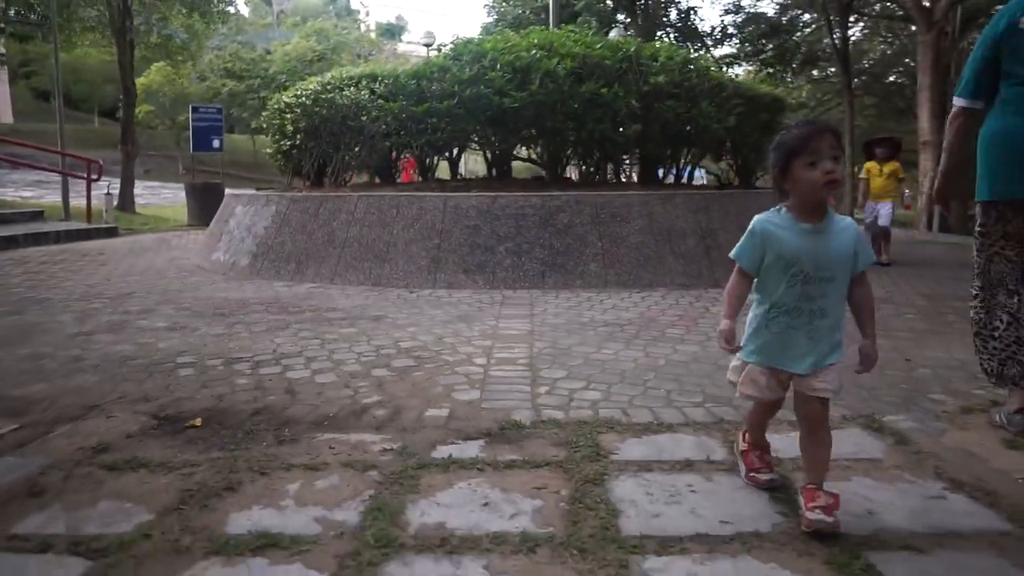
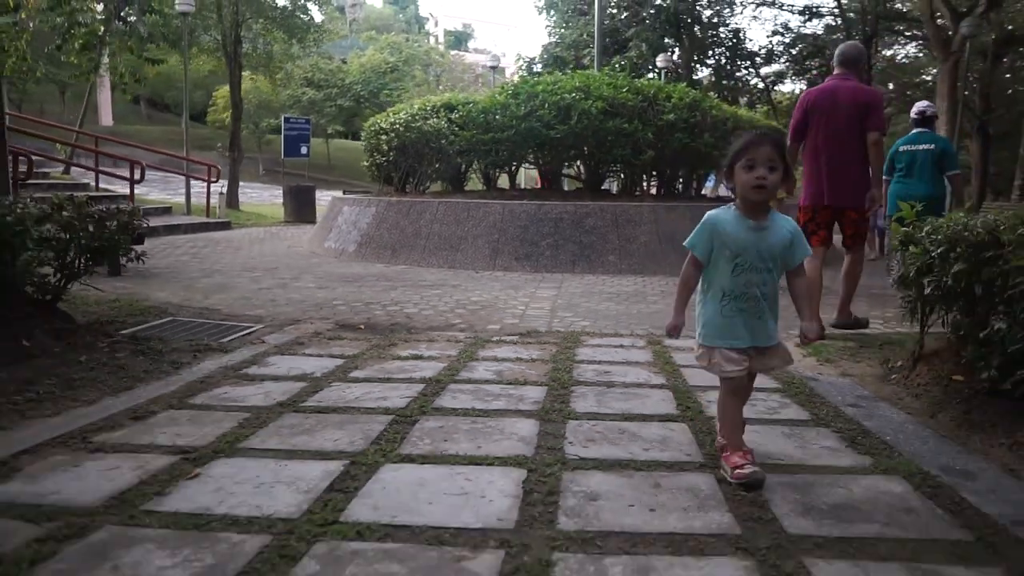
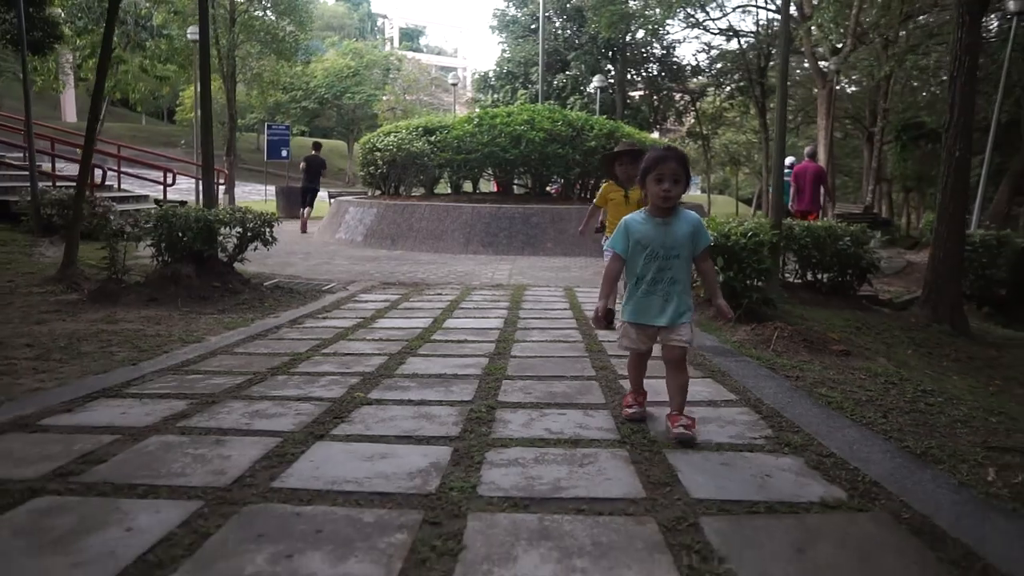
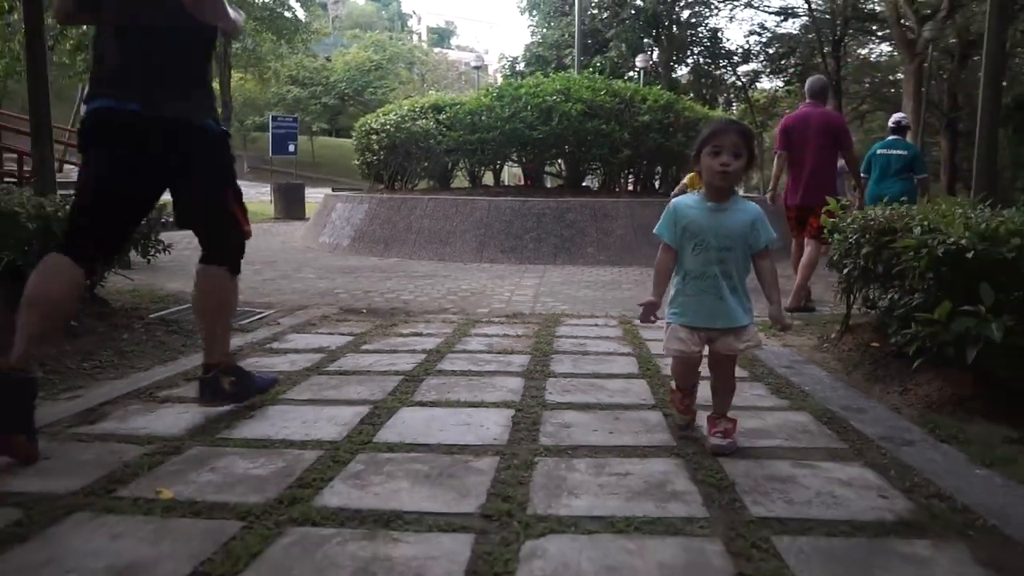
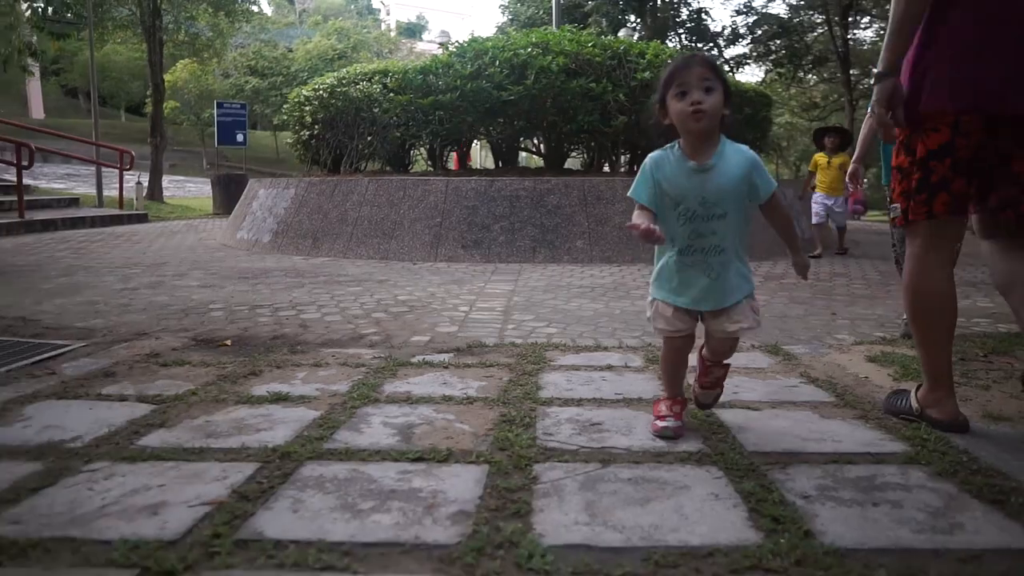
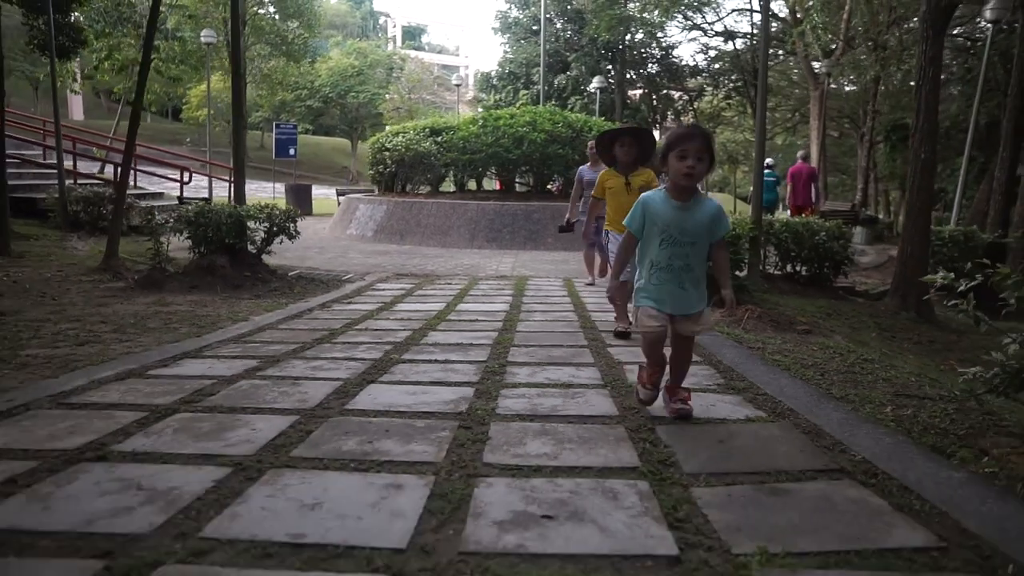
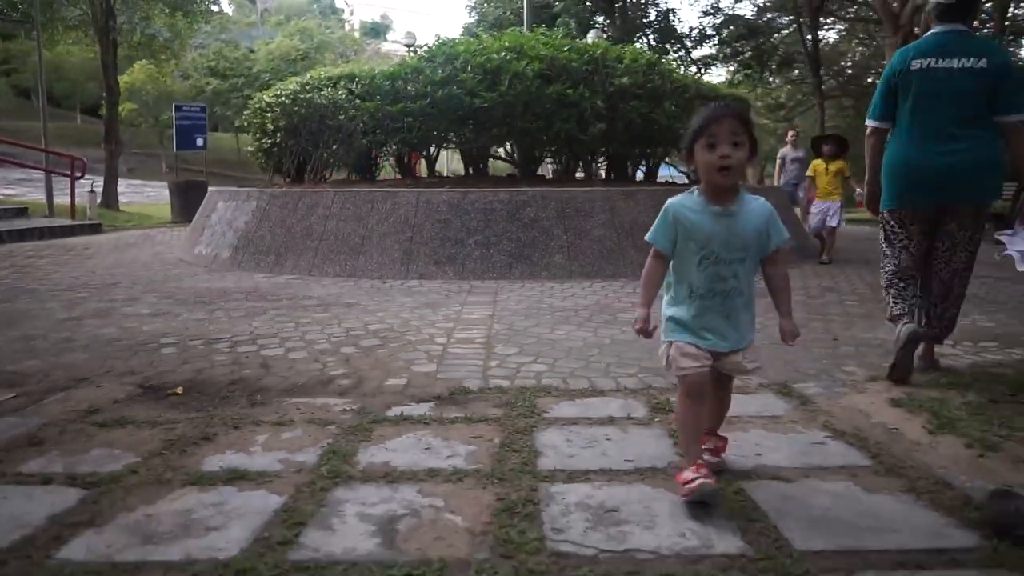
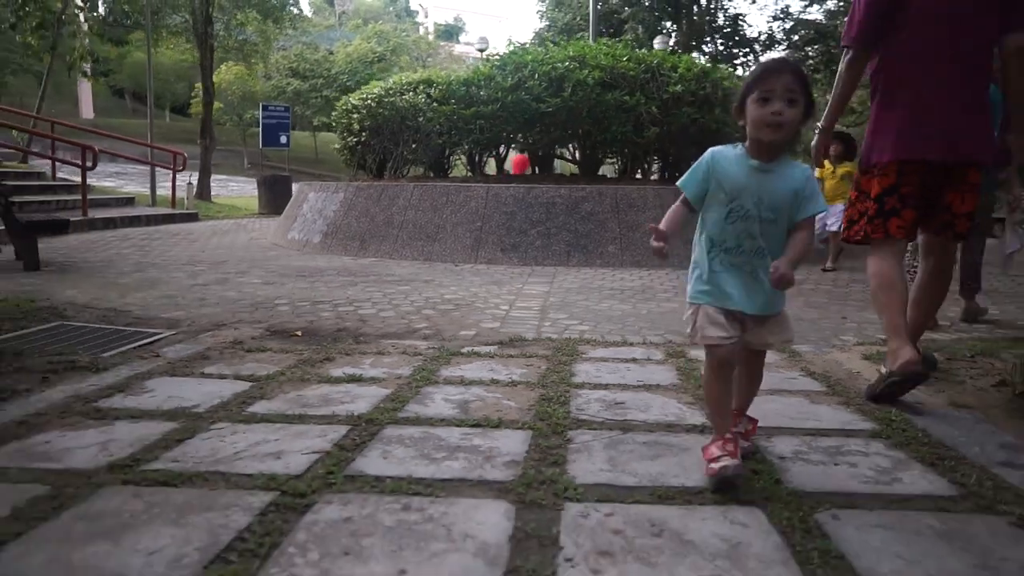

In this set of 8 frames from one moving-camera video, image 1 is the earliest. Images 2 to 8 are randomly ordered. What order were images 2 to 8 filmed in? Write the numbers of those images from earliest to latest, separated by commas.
7, 5, 8, 2, 4, 3, 6
